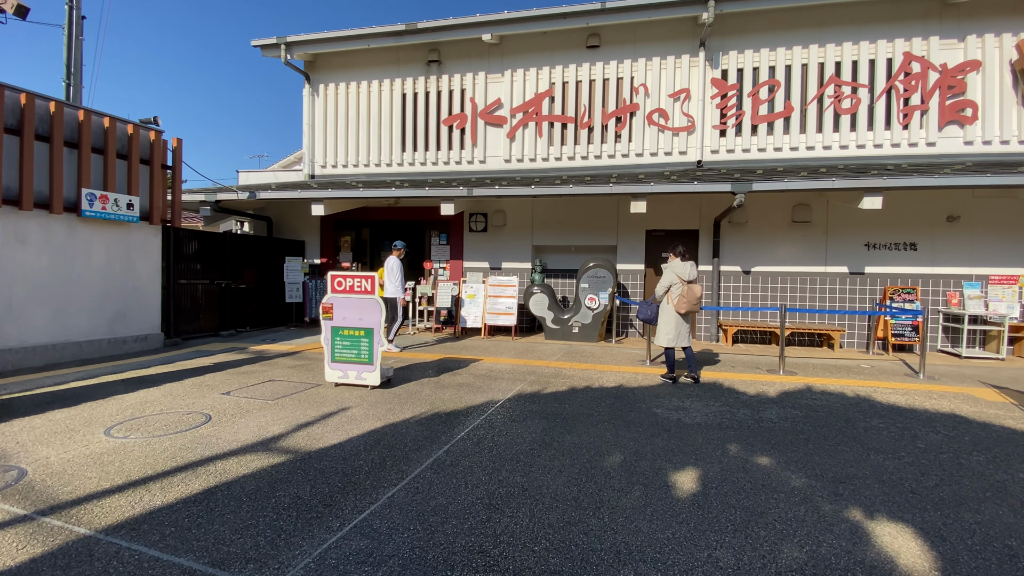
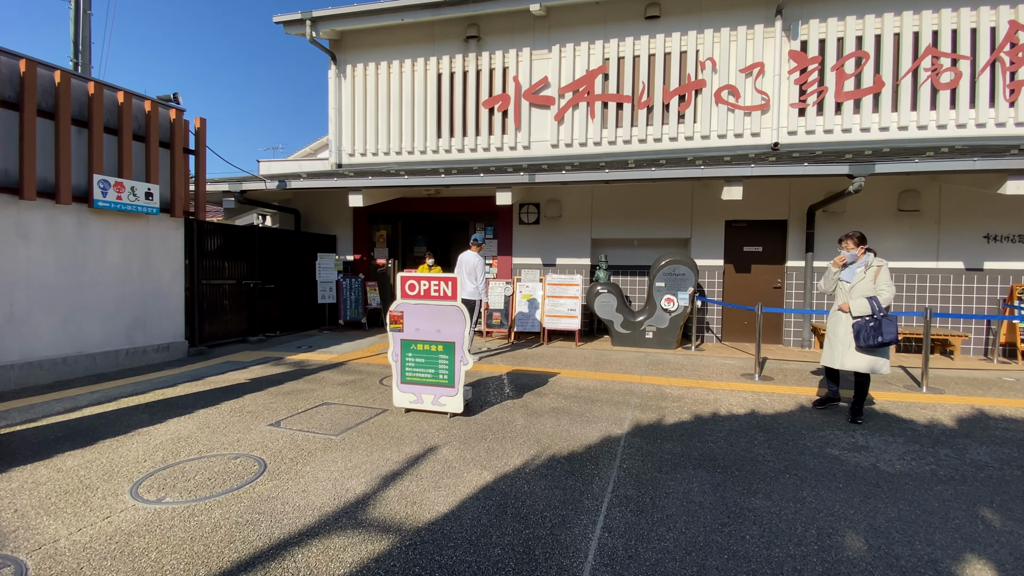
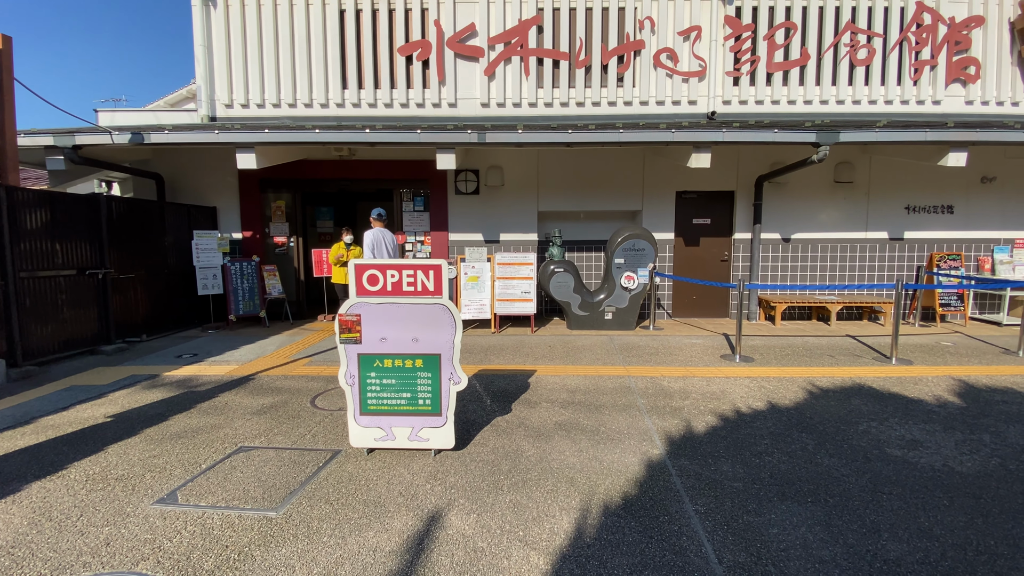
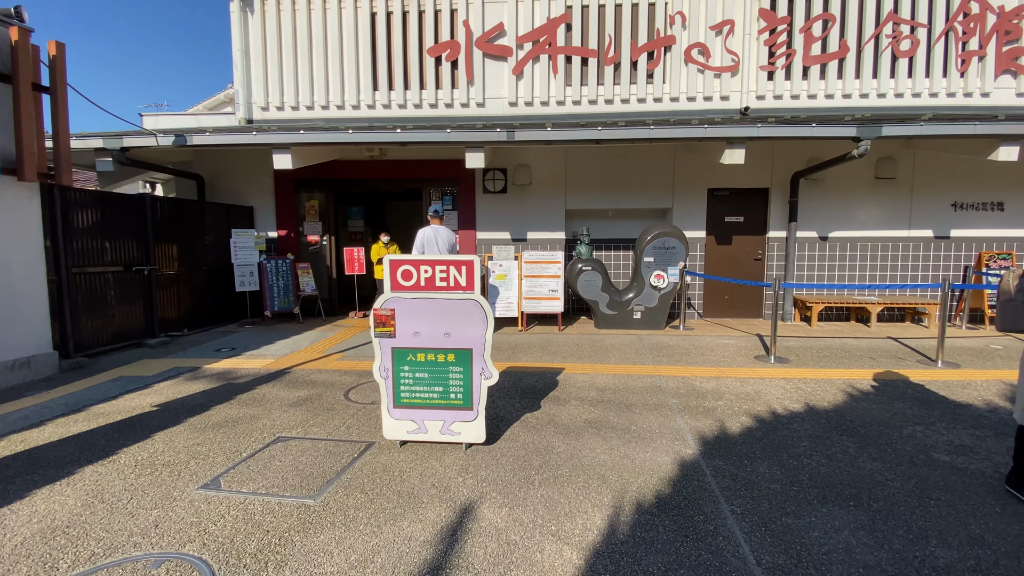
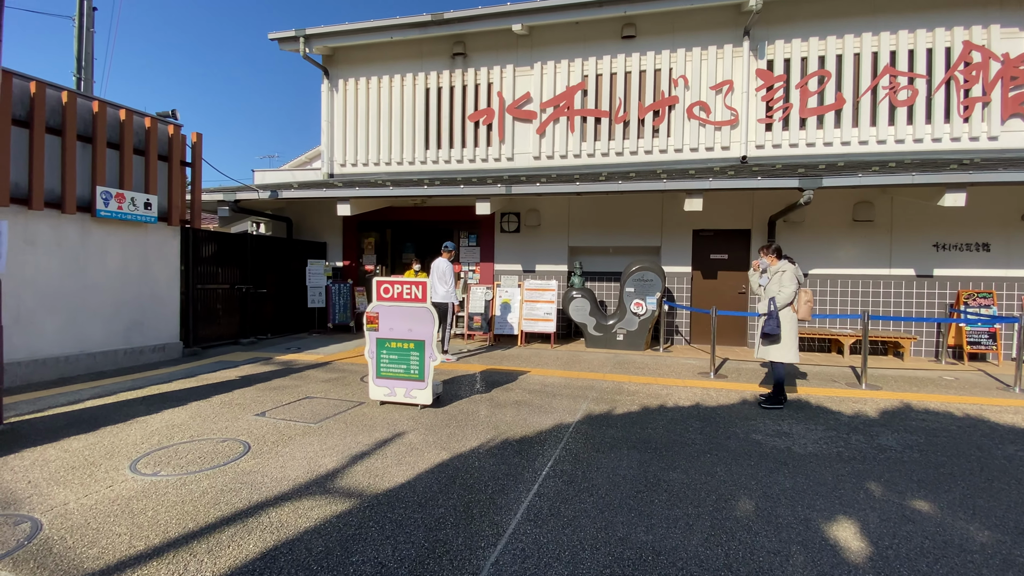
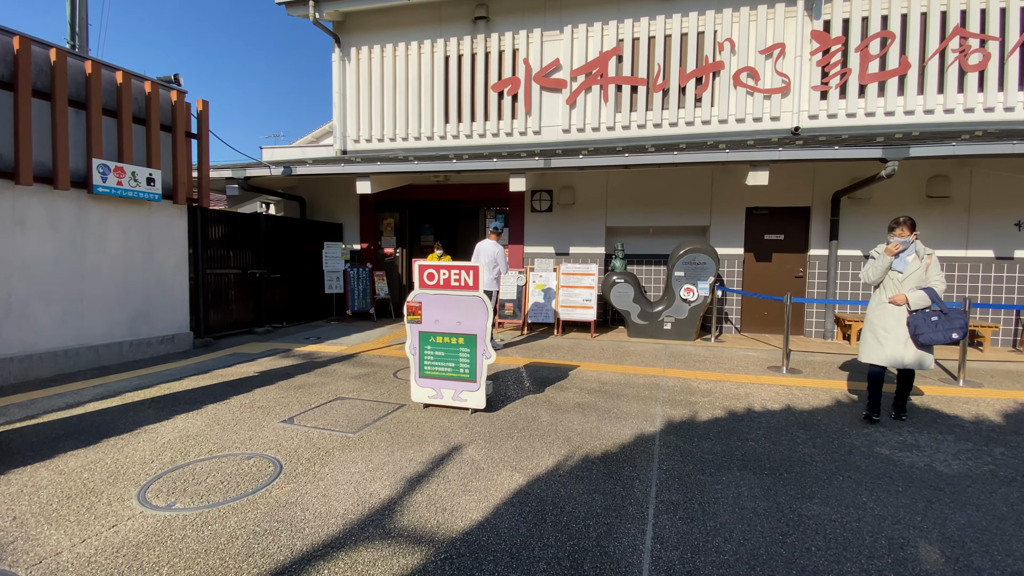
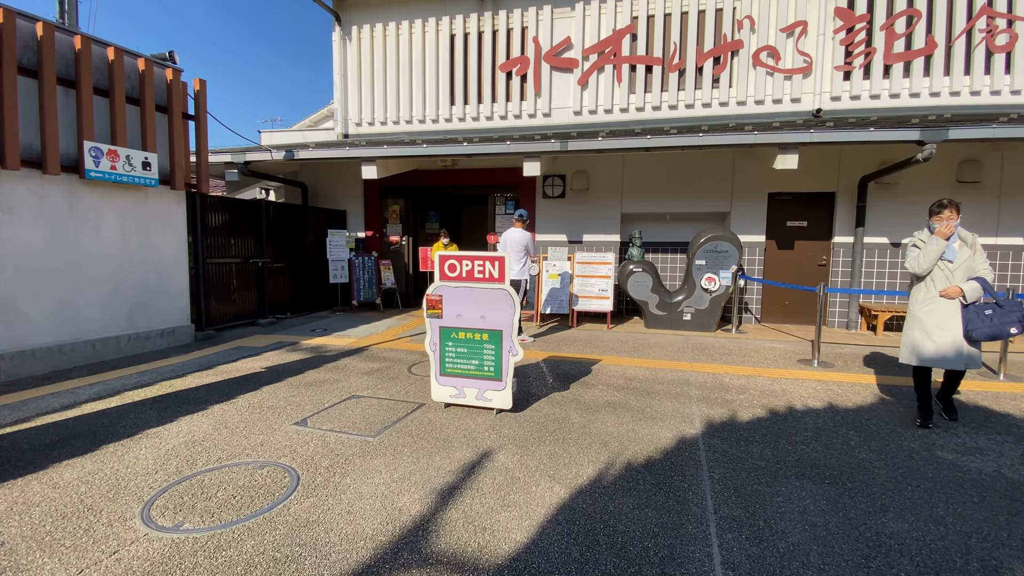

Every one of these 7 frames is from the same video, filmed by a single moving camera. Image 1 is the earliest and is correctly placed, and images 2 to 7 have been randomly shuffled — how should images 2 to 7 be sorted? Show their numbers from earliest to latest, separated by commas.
5, 2, 6, 7, 4, 3
